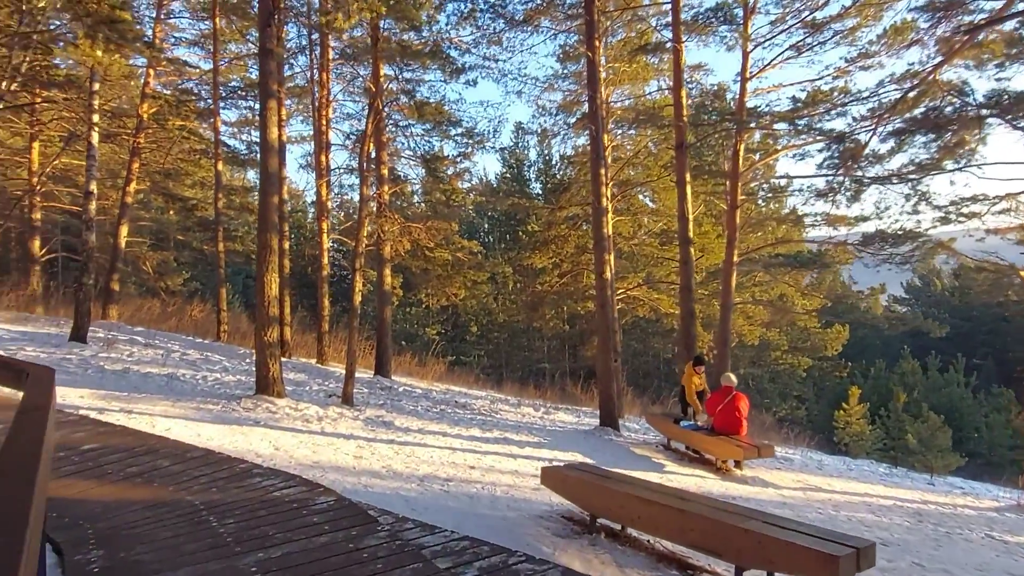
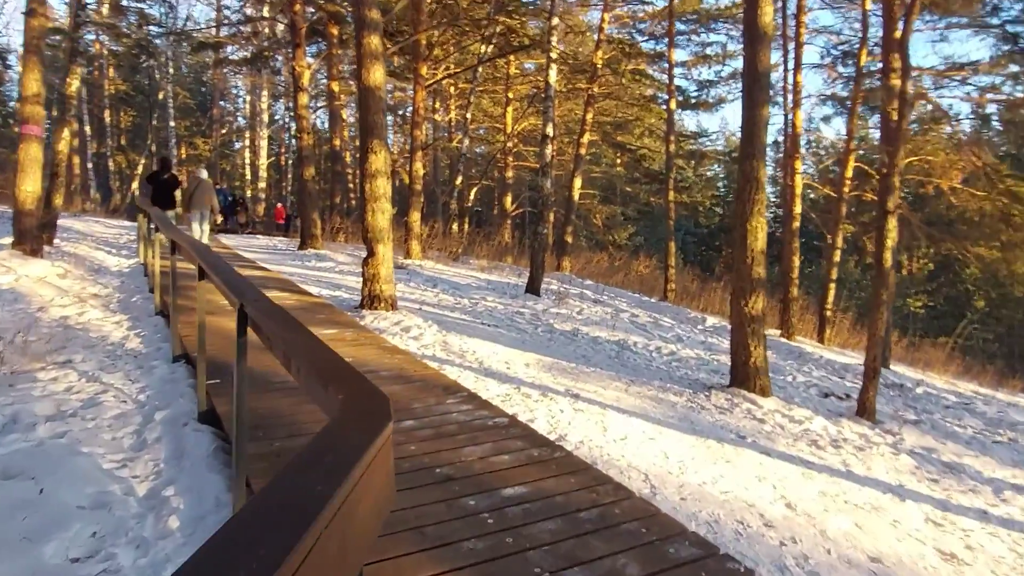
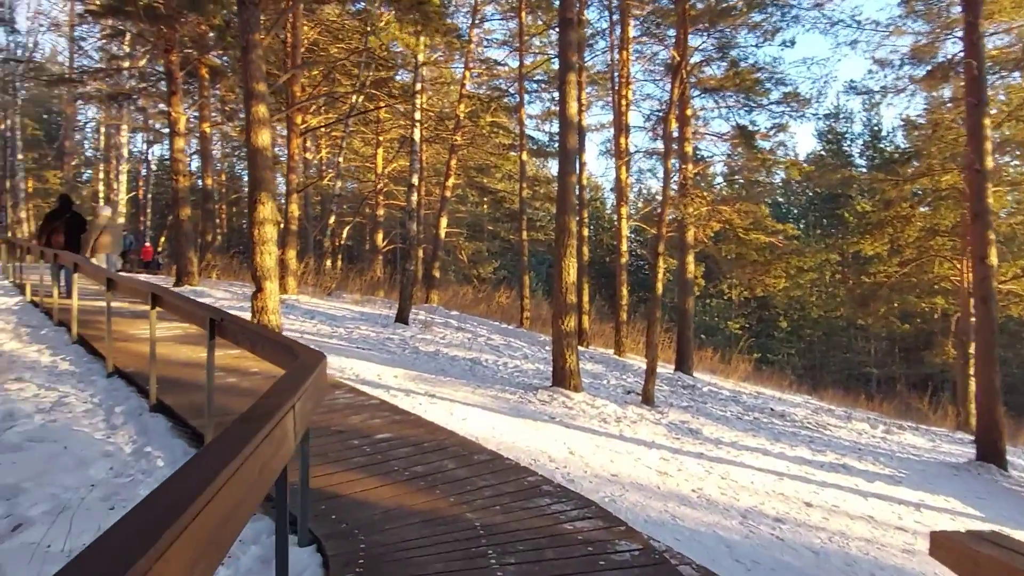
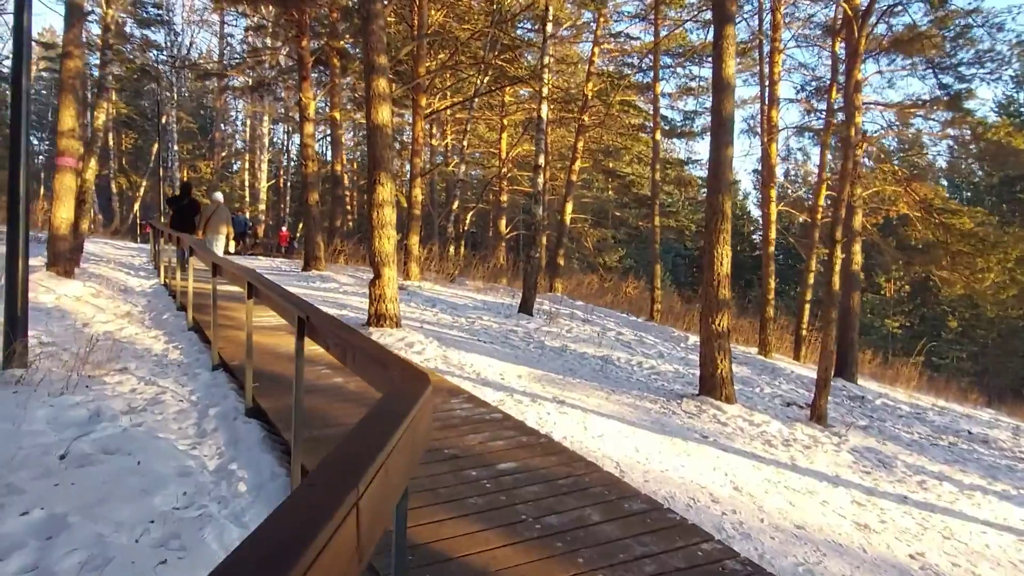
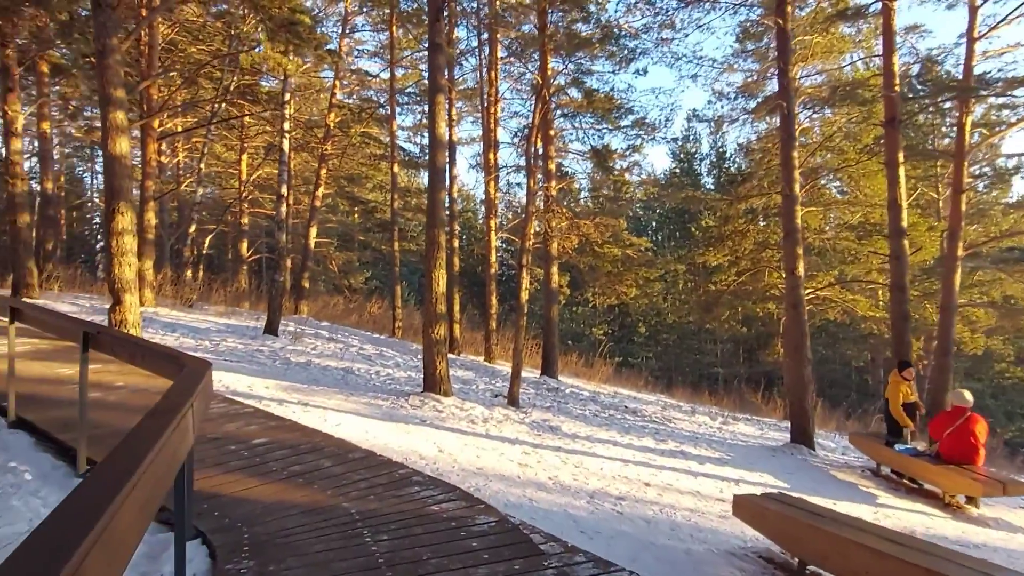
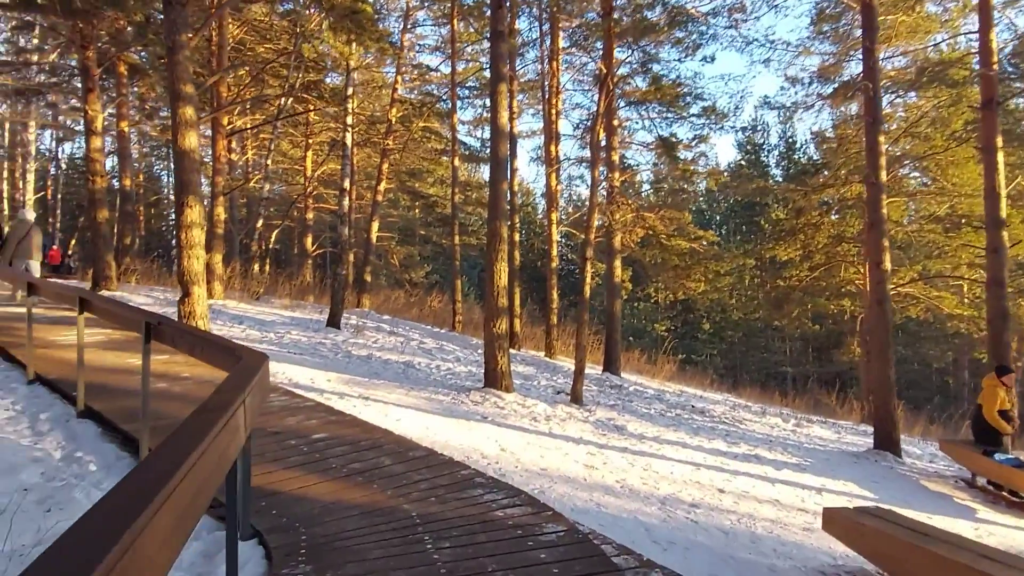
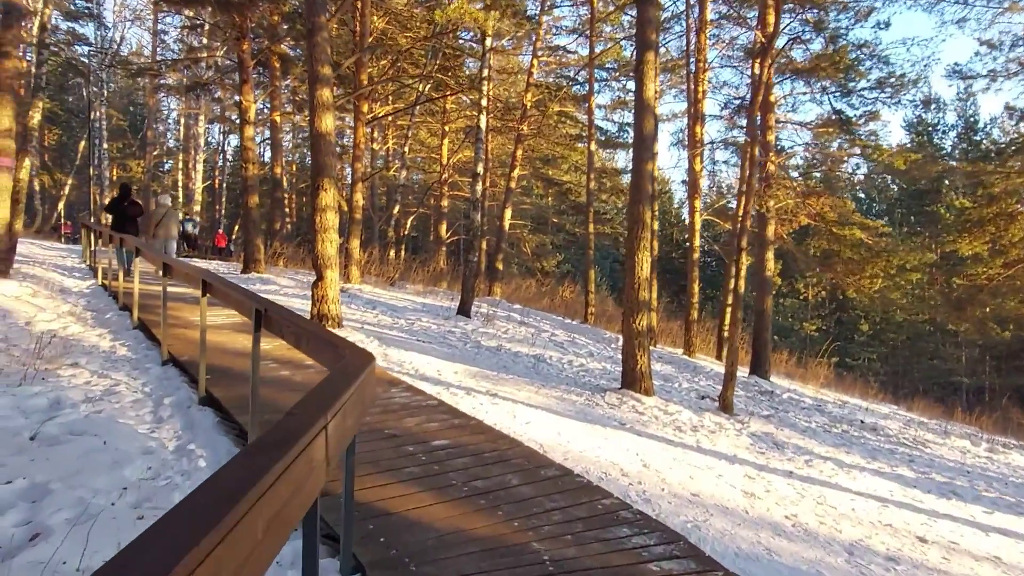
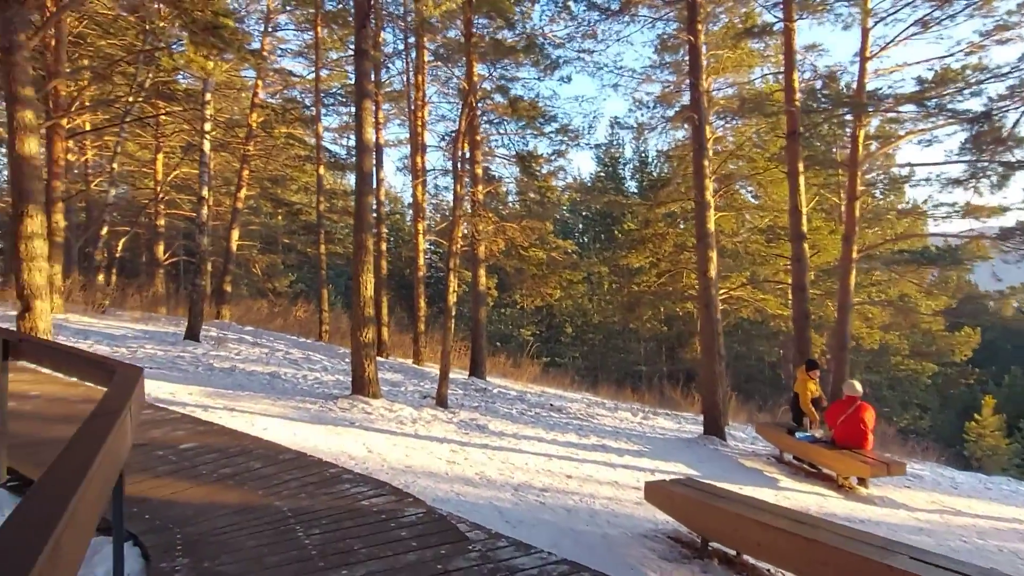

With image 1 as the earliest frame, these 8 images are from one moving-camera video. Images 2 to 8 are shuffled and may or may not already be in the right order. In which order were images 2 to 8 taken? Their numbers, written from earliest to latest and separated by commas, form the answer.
8, 5, 6, 3, 7, 4, 2
